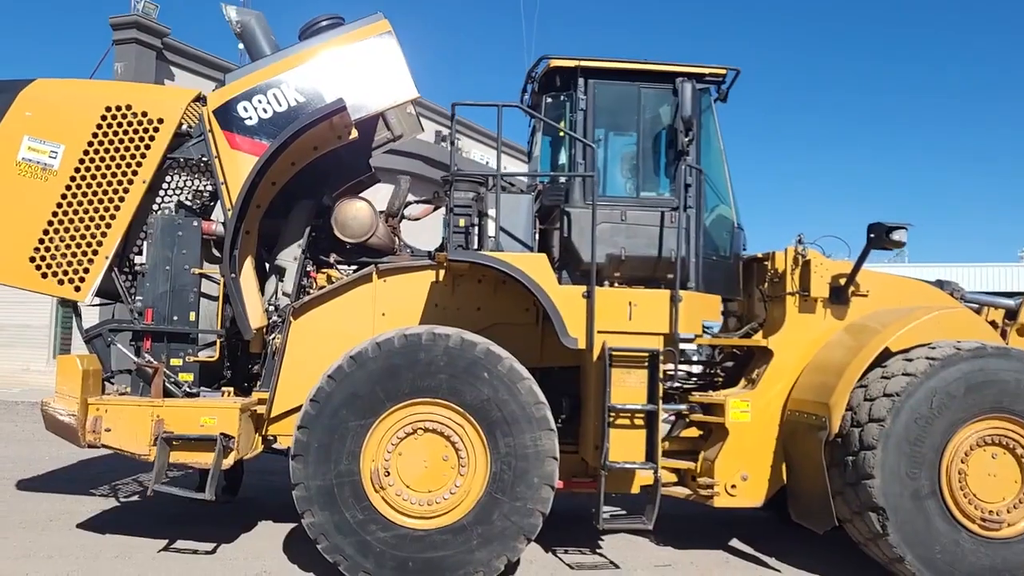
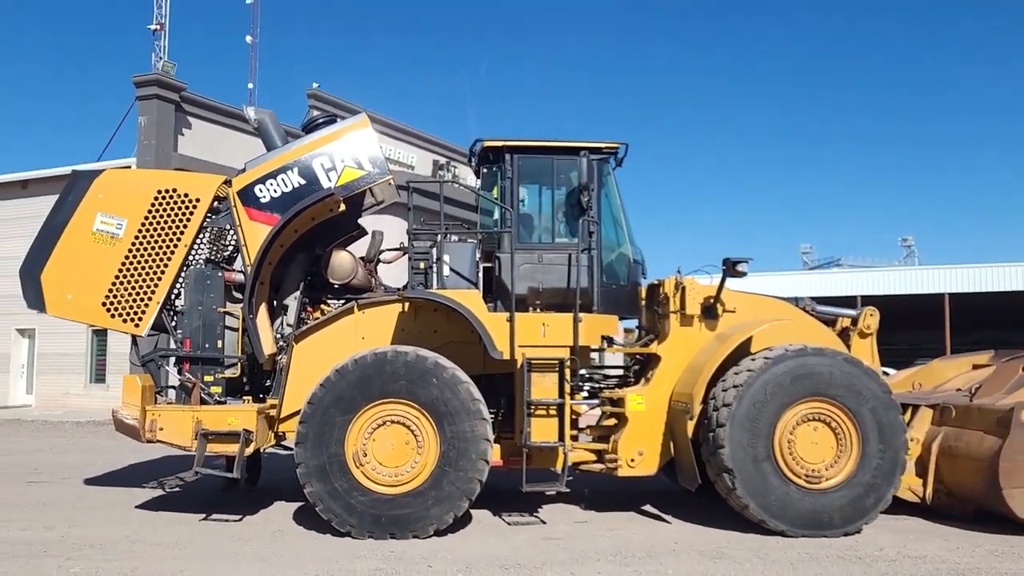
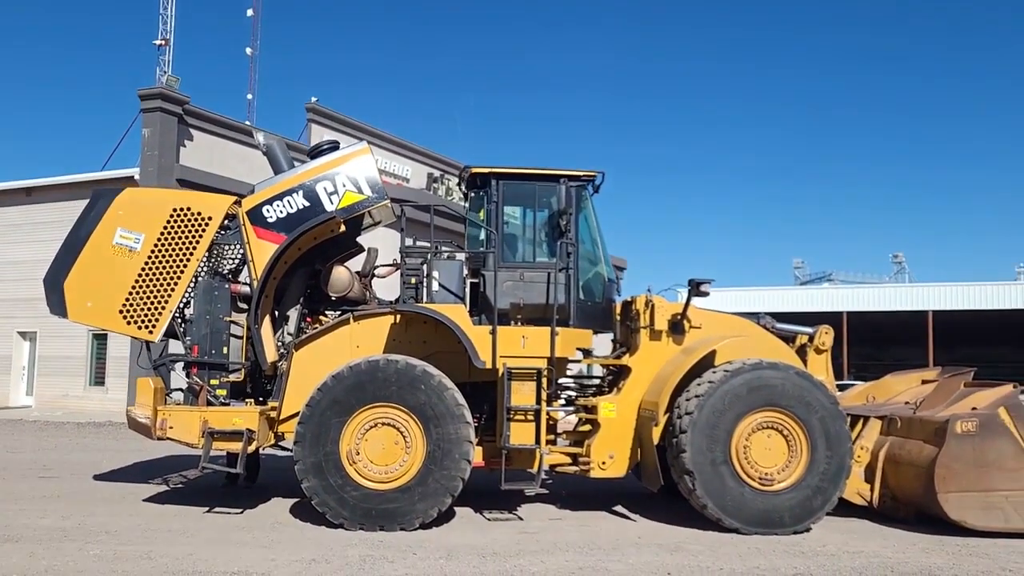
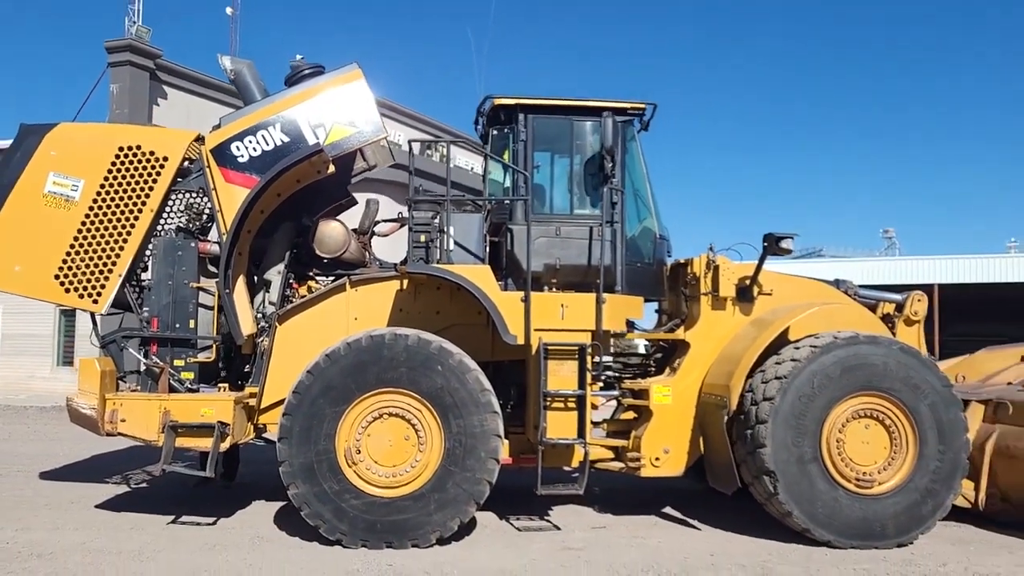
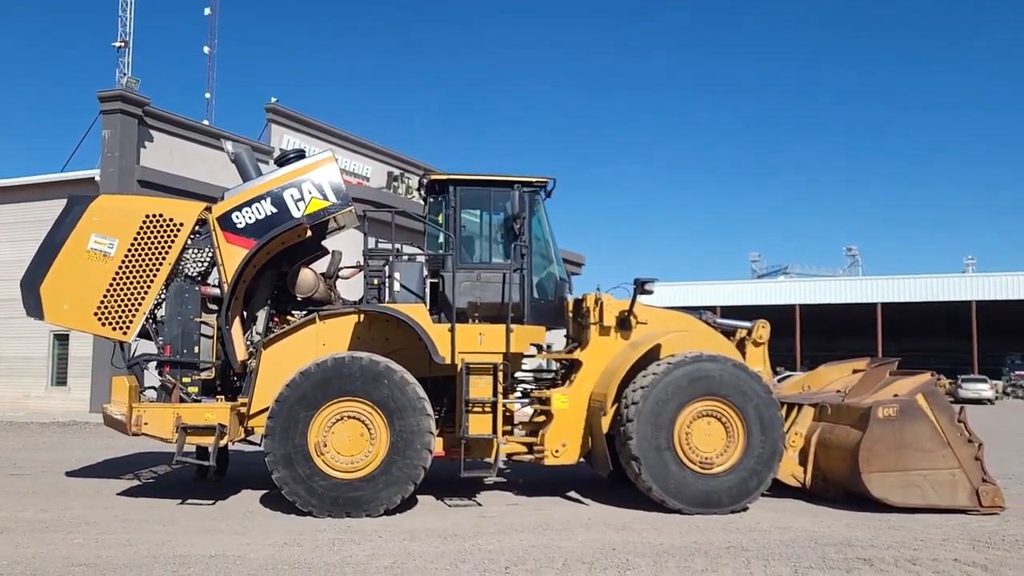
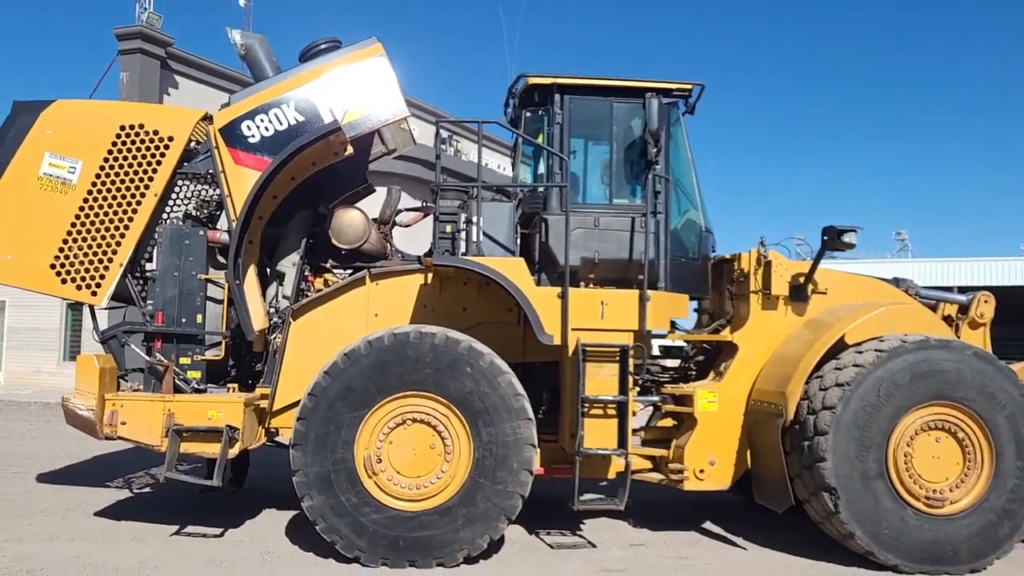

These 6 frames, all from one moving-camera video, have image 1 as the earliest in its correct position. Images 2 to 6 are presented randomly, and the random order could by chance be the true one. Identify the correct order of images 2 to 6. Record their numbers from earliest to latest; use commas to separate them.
6, 4, 2, 3, 5
